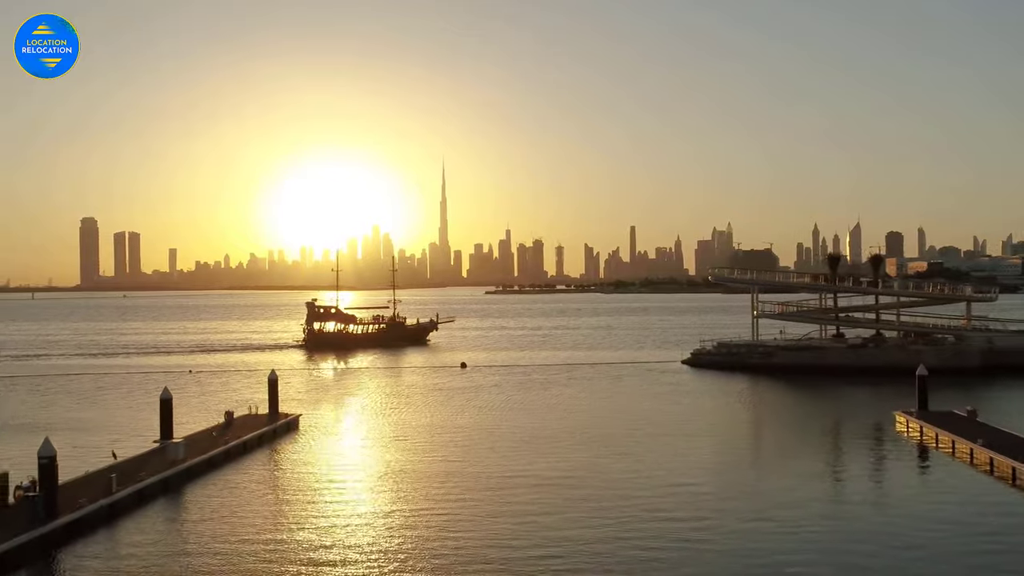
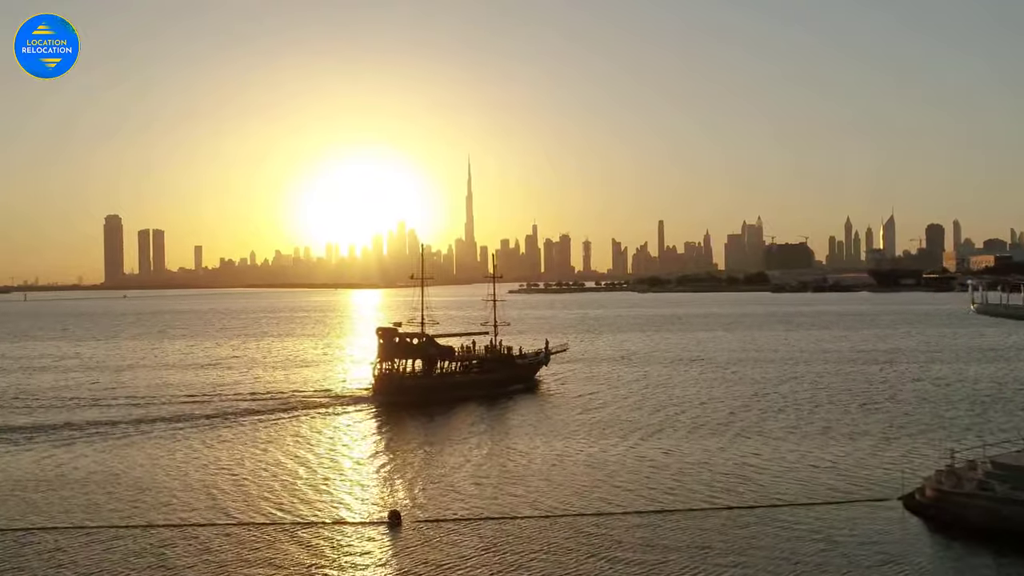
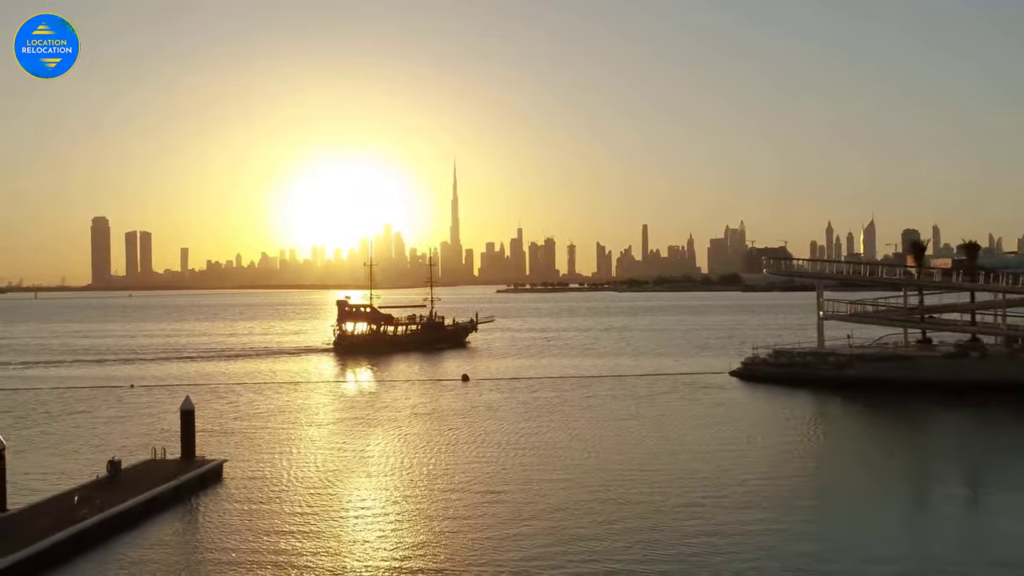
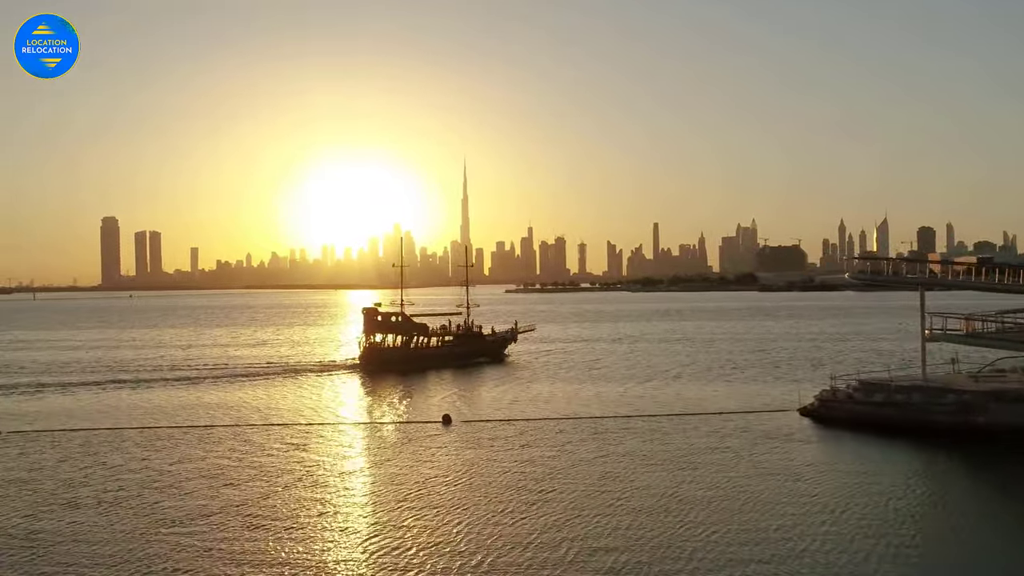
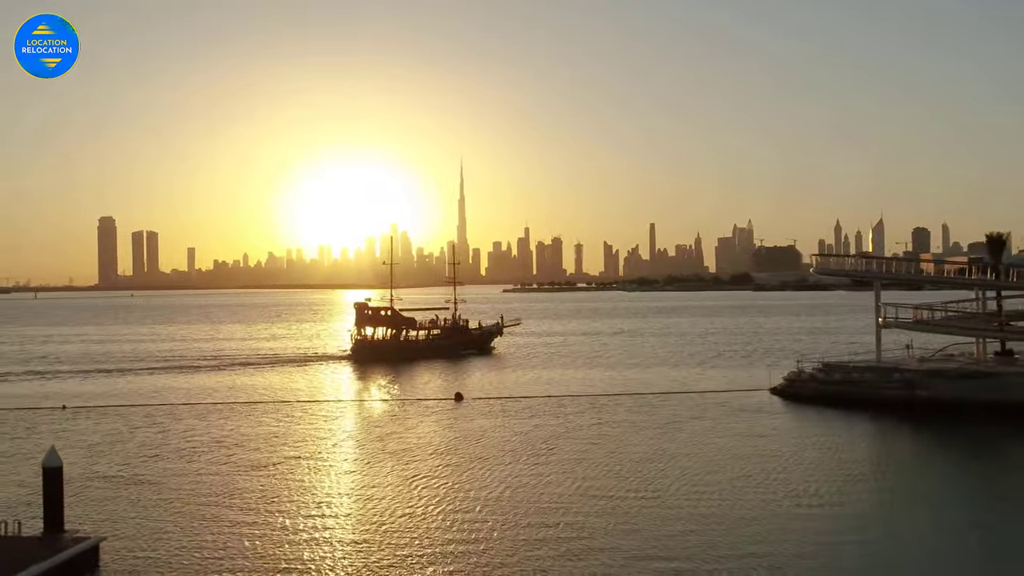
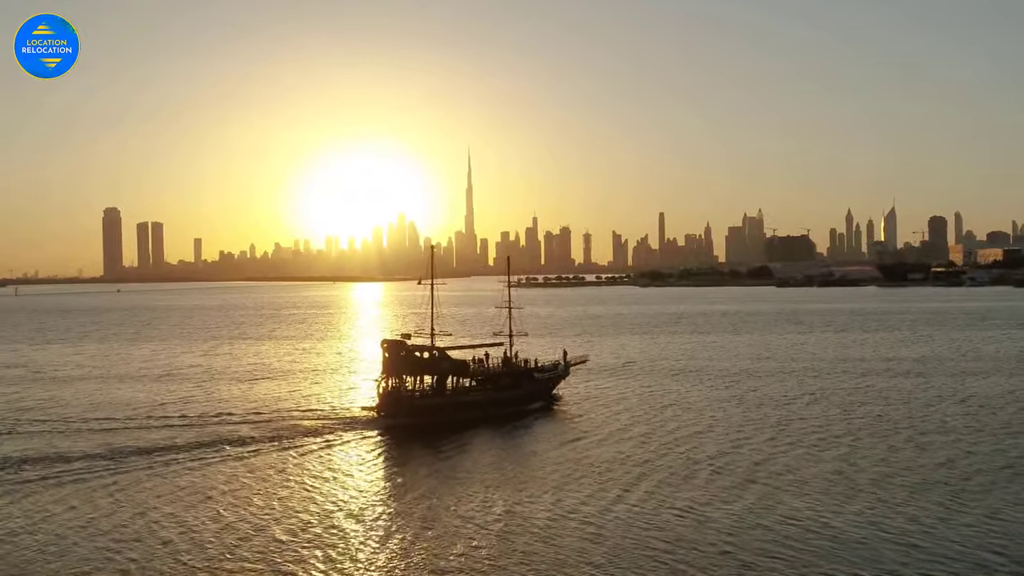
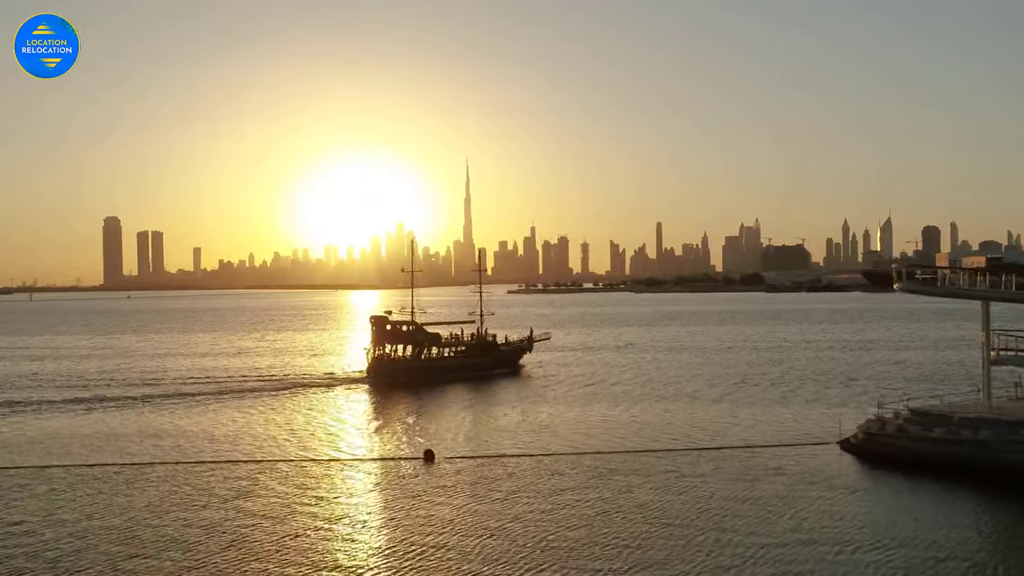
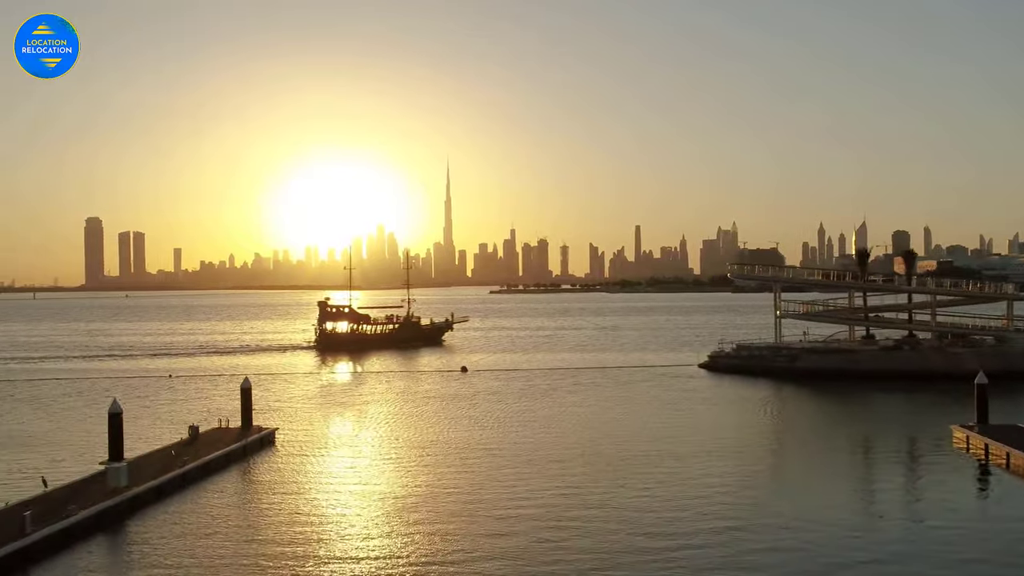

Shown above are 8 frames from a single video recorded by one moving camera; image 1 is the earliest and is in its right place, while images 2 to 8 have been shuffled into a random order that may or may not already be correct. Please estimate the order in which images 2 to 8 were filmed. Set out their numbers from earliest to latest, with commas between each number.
8, 3, 5, 4, 7, 2, 6
